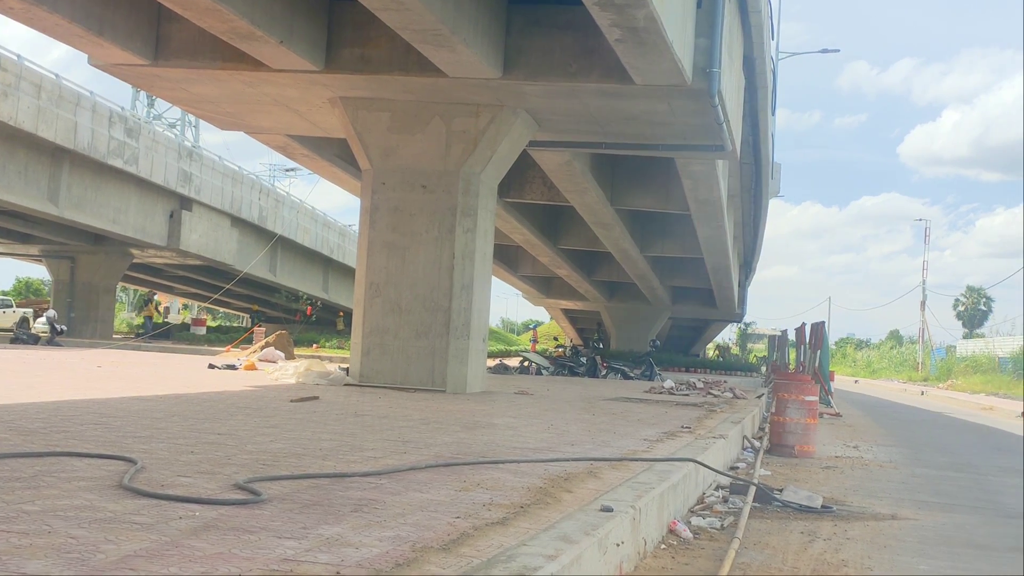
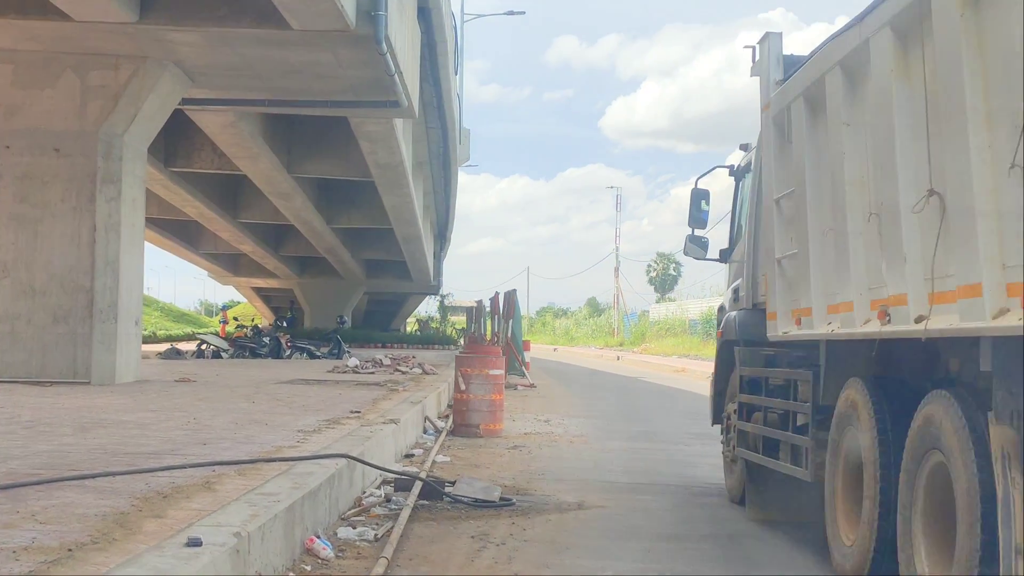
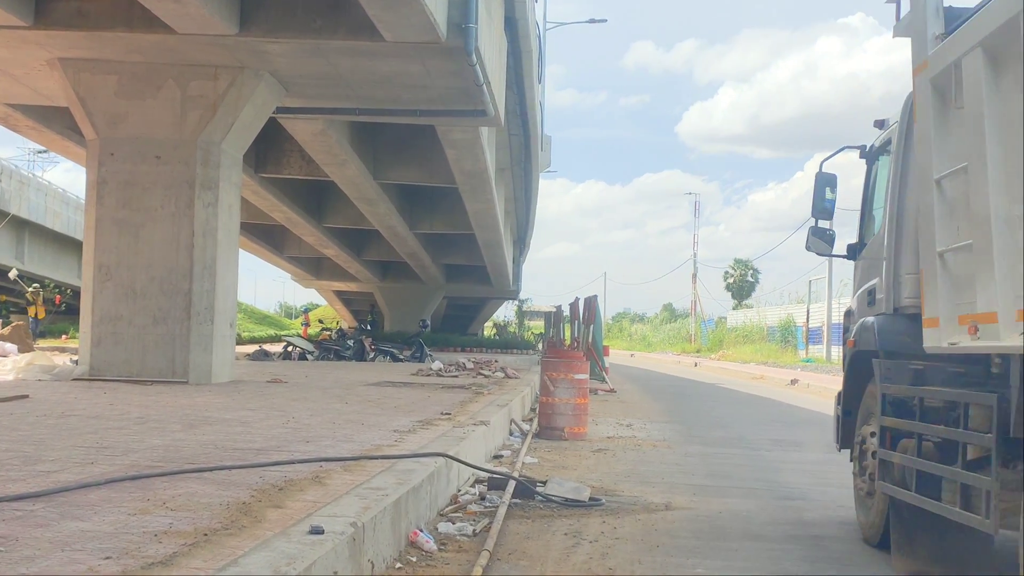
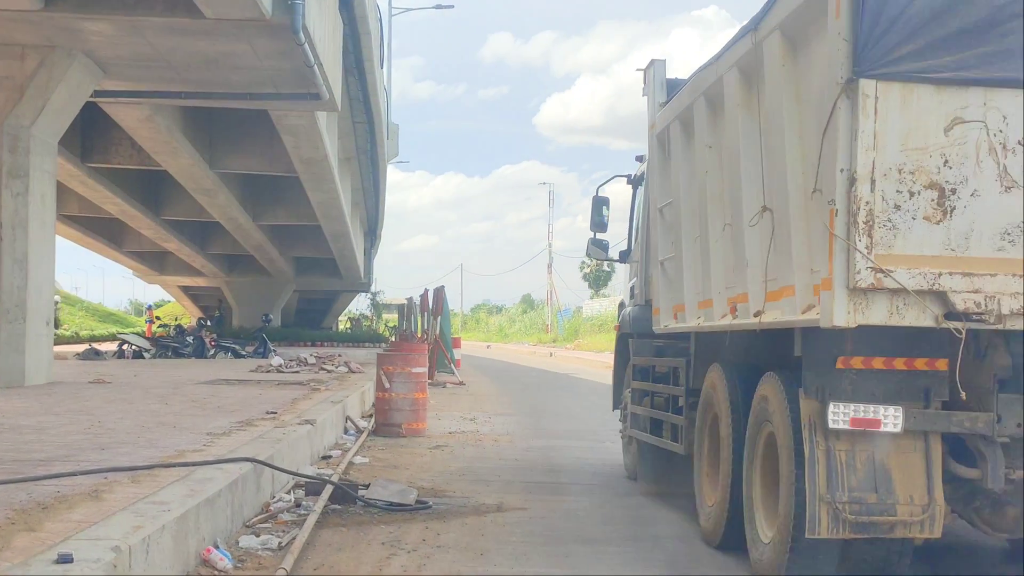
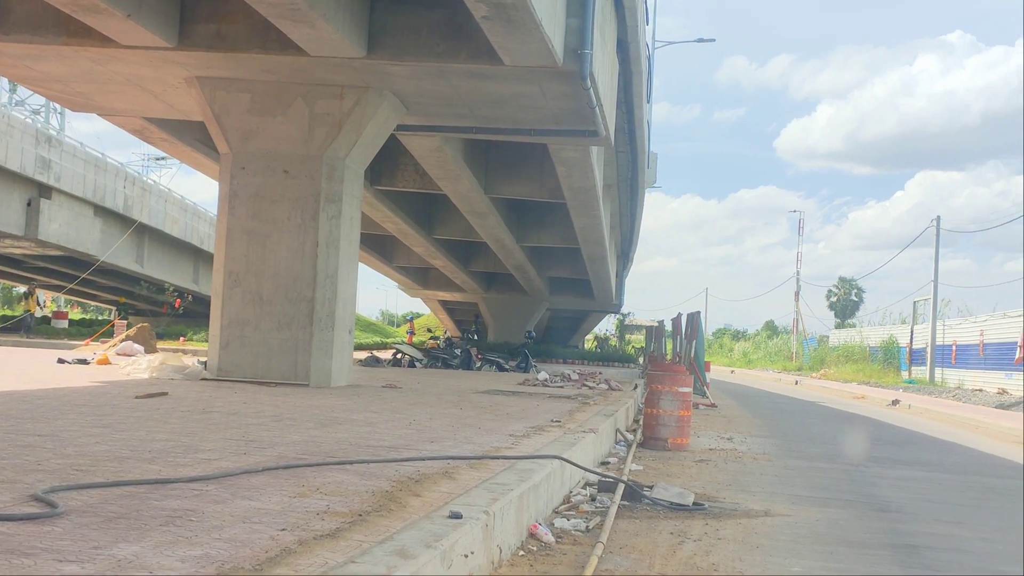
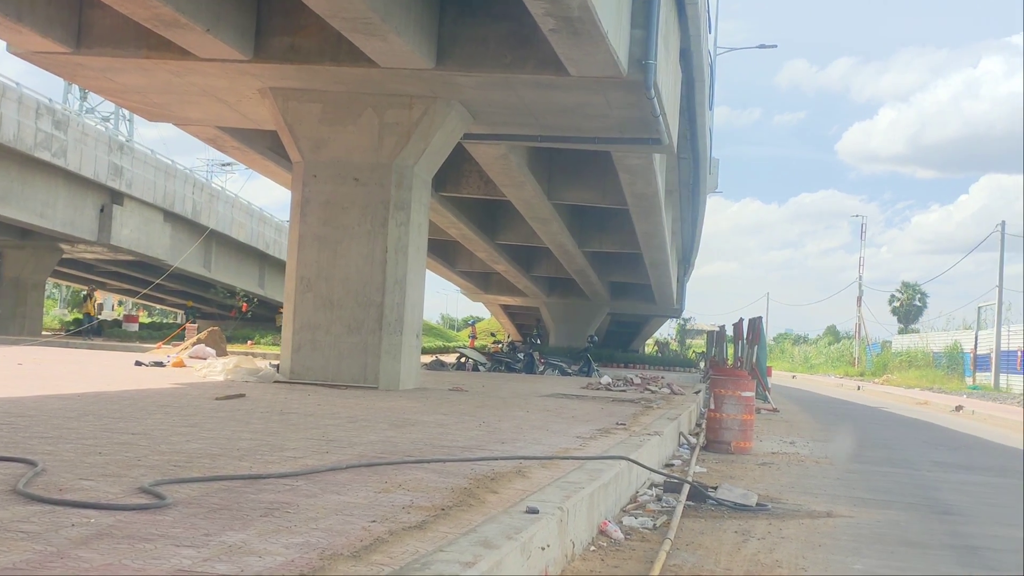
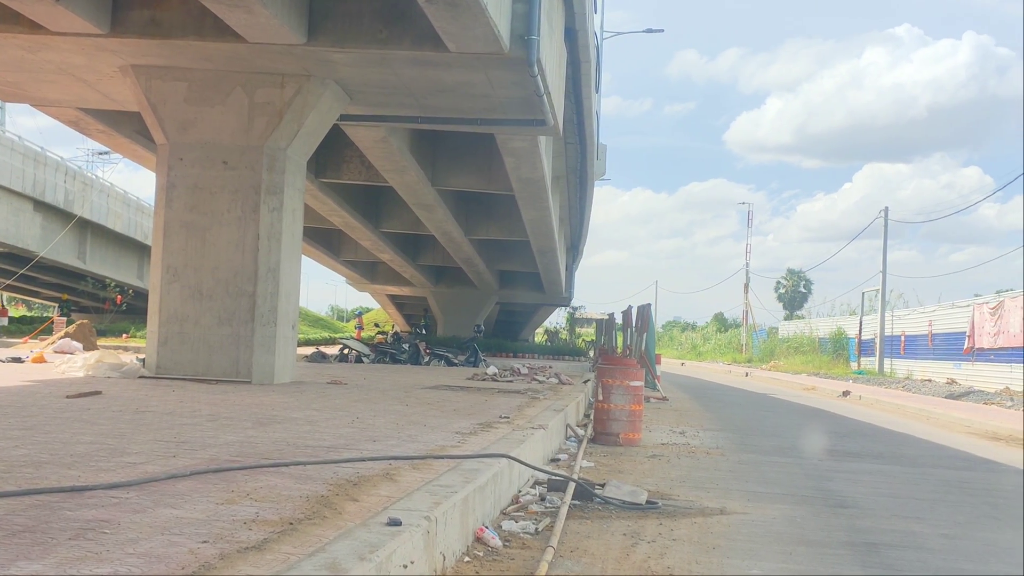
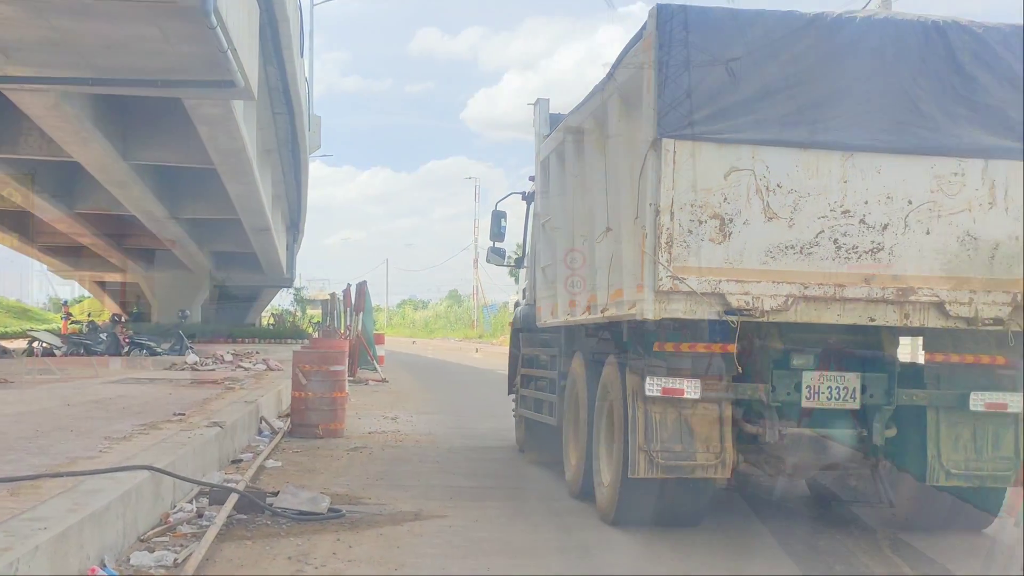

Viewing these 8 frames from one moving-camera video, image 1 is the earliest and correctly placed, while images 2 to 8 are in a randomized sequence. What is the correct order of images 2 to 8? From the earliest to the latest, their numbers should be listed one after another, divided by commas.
6, 5, 7, 3, 2, 4, 8
